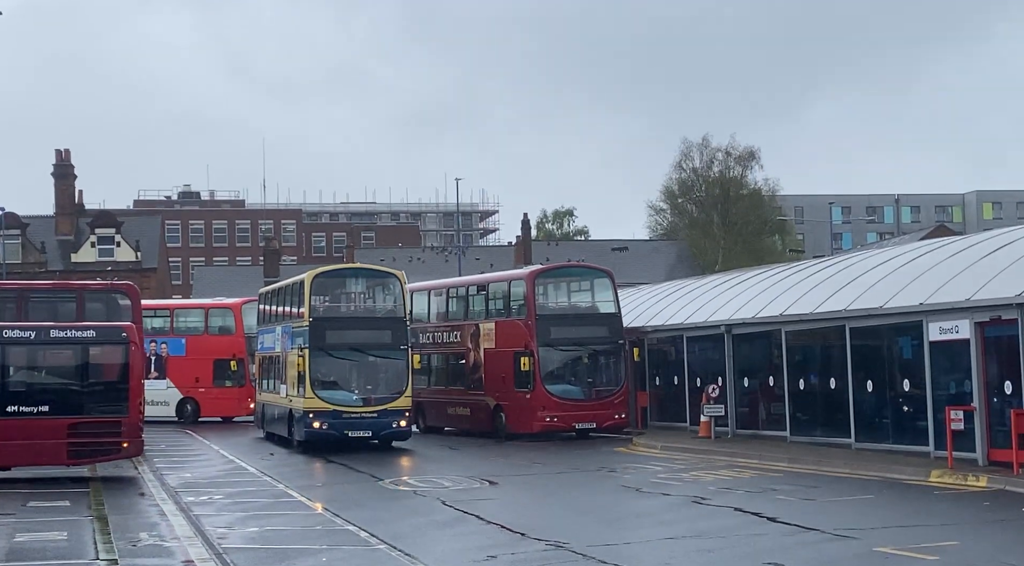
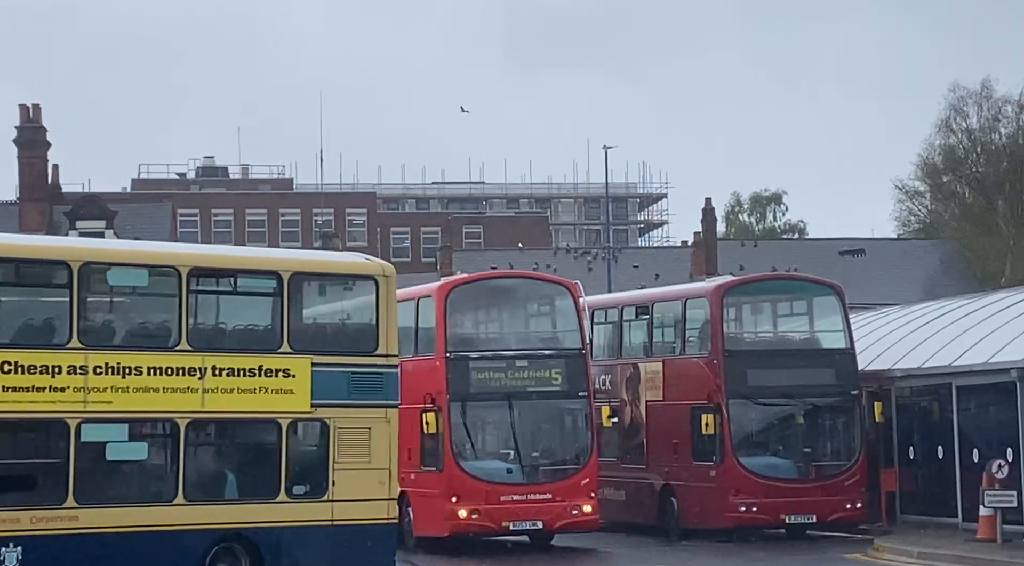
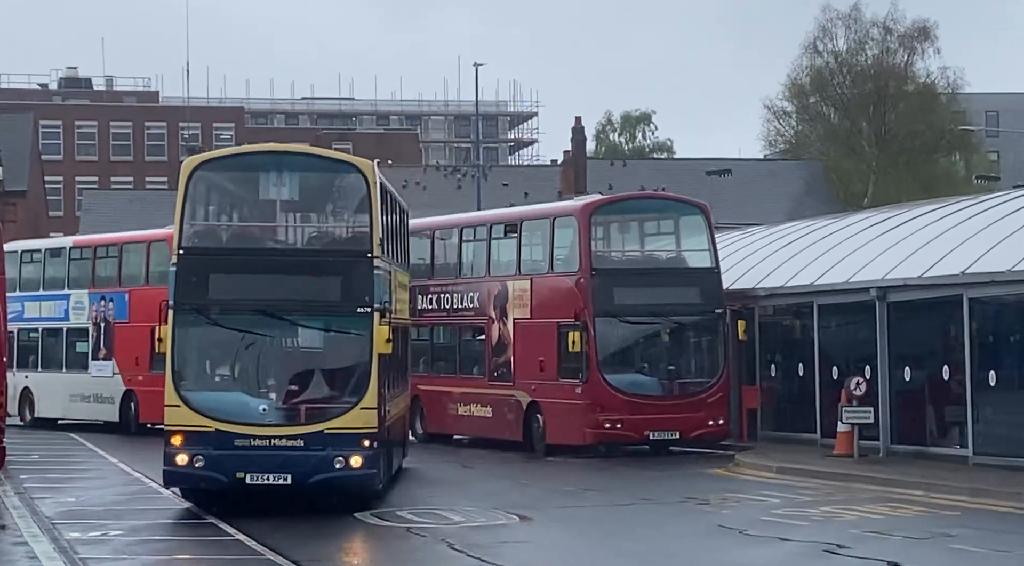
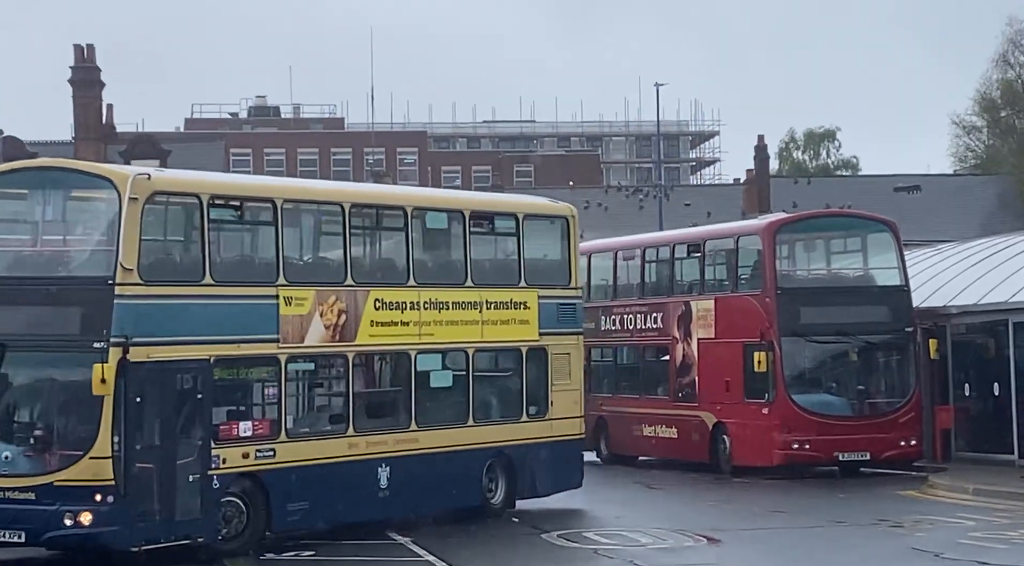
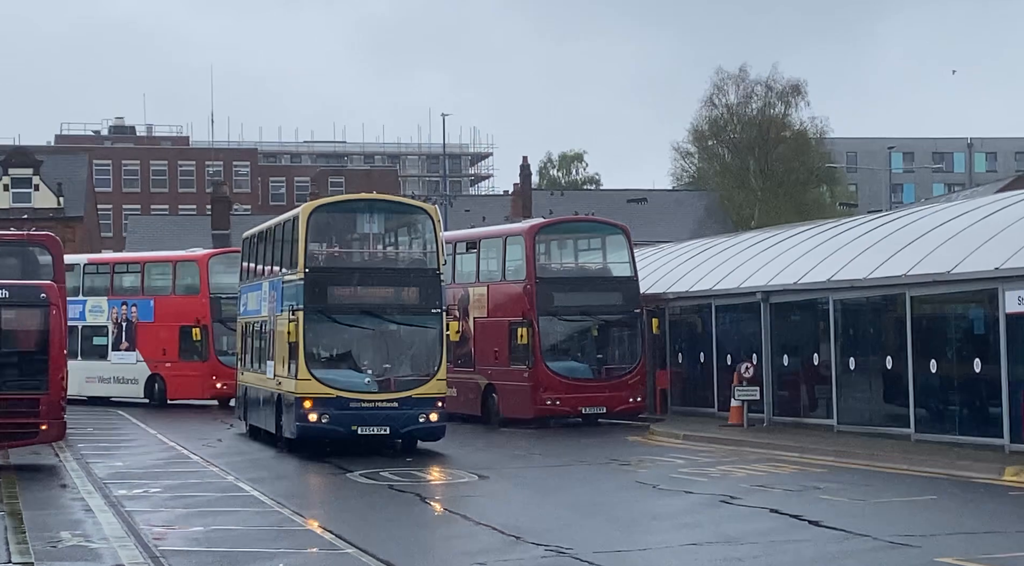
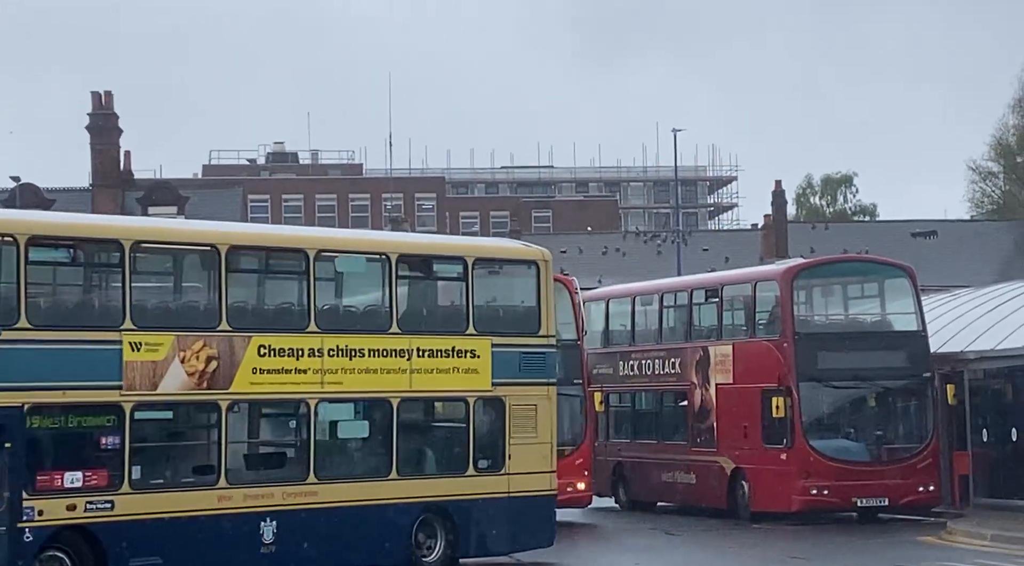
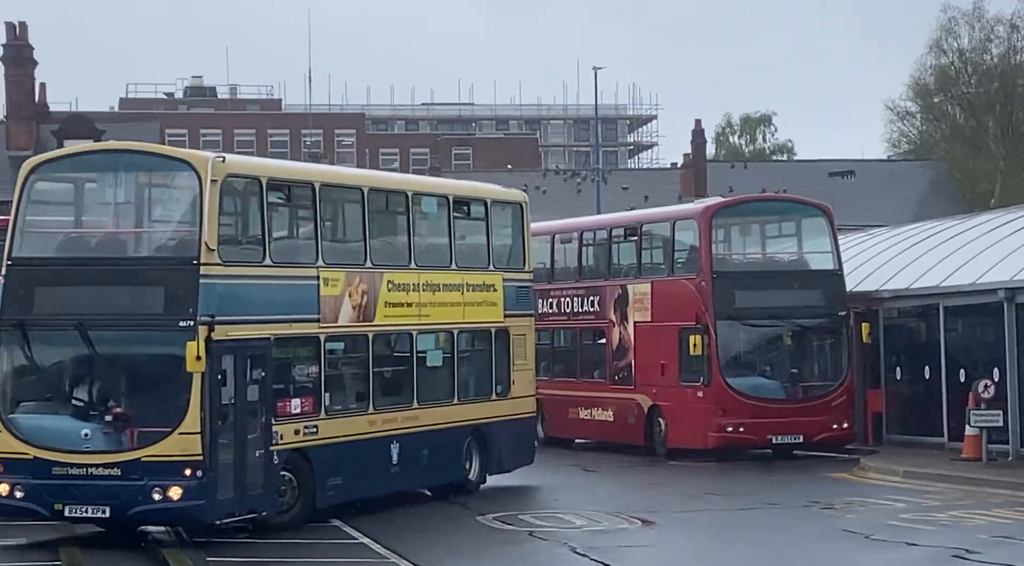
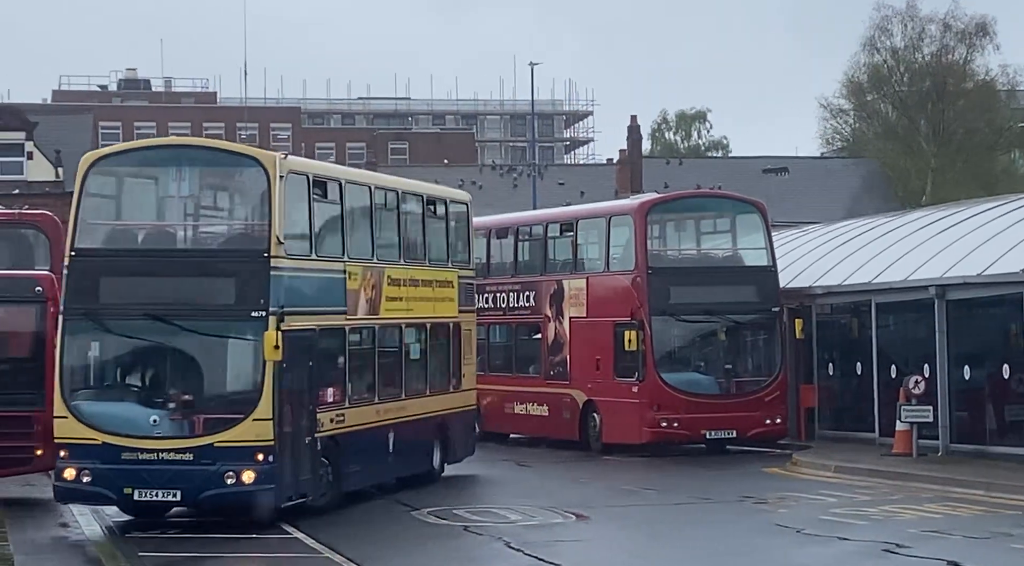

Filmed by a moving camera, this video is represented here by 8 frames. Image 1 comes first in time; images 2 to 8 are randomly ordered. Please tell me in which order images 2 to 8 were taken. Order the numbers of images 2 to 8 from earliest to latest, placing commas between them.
5, 3, 8, 7, 4, 6, 2
